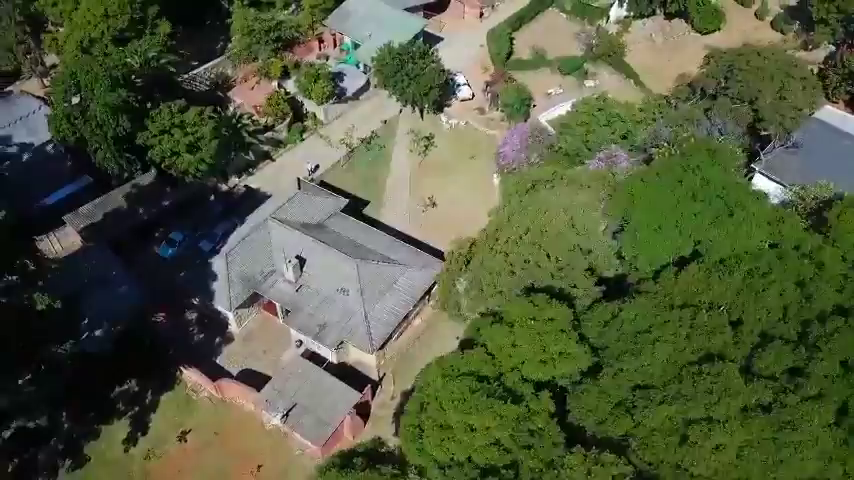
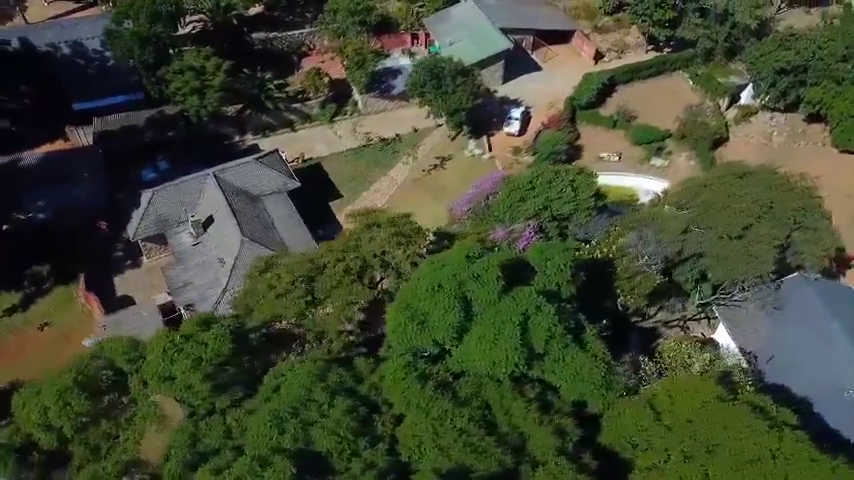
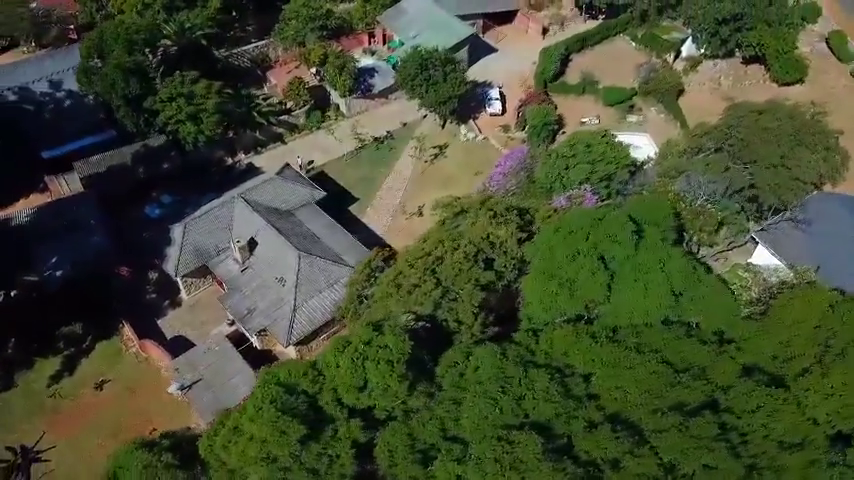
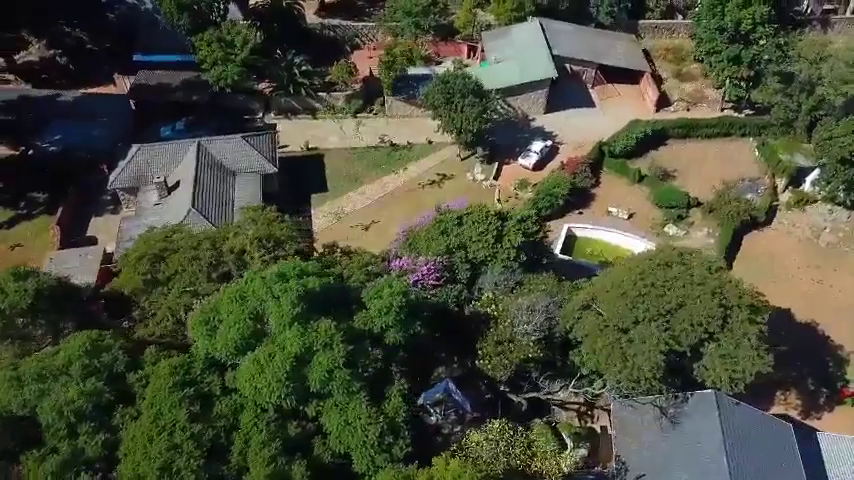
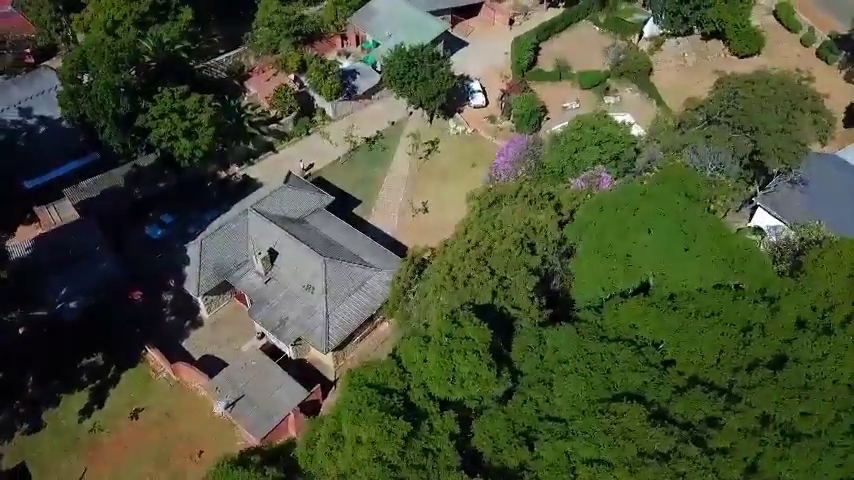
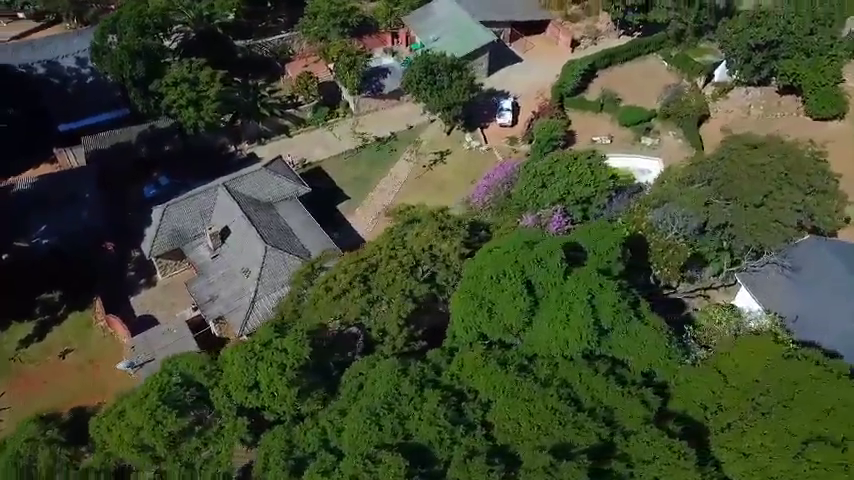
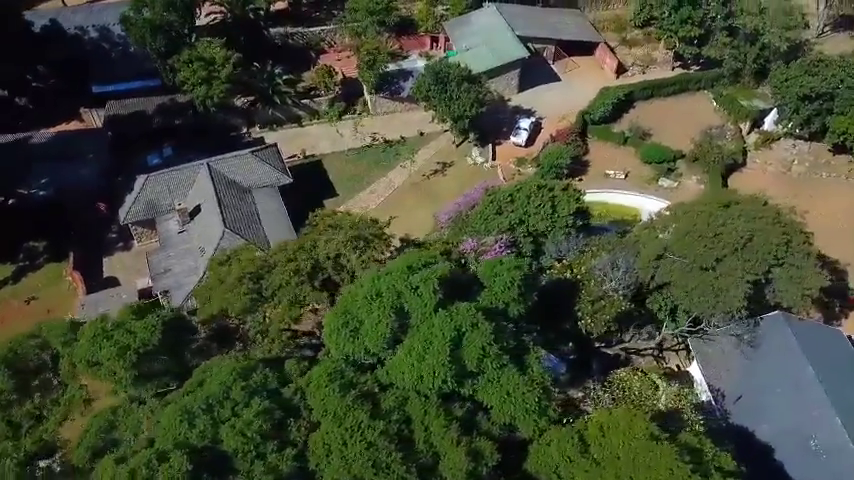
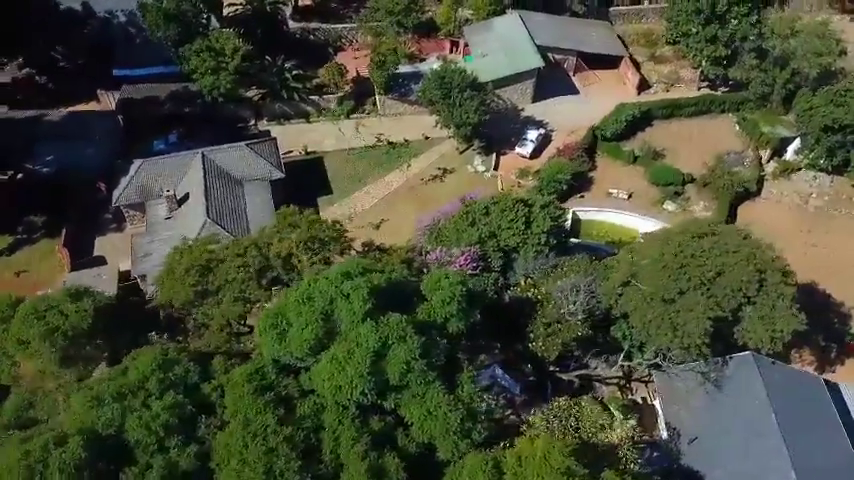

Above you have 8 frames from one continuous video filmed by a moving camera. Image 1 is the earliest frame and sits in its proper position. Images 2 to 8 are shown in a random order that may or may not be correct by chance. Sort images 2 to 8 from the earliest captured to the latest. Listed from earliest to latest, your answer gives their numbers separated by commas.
5, 3, 6, 2, 7, 8, 4
